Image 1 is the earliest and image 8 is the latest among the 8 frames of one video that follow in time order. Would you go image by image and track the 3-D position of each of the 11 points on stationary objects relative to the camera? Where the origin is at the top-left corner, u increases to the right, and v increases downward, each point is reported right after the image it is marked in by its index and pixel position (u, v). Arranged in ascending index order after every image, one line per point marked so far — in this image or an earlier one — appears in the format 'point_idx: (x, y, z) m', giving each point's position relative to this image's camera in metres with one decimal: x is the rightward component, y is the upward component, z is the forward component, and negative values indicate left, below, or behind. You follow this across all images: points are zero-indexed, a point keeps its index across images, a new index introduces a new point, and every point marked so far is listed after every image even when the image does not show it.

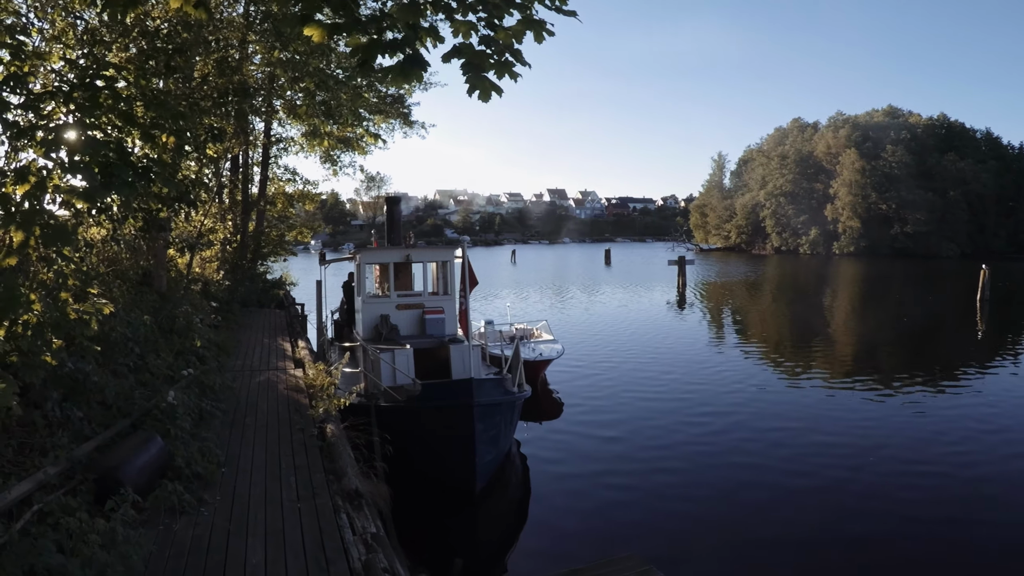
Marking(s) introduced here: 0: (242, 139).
0: (-5.5, +3.0, +15.1) m
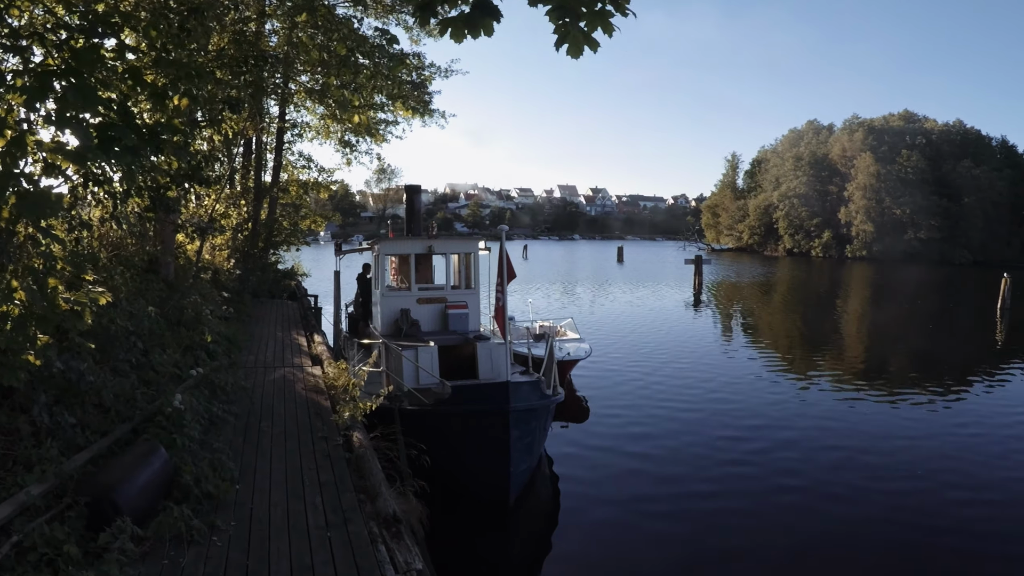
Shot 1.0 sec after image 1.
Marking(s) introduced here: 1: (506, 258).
0: (-4.9, +3.2, +14.4) m
1: (-0.1, +0.3, +7.7) m
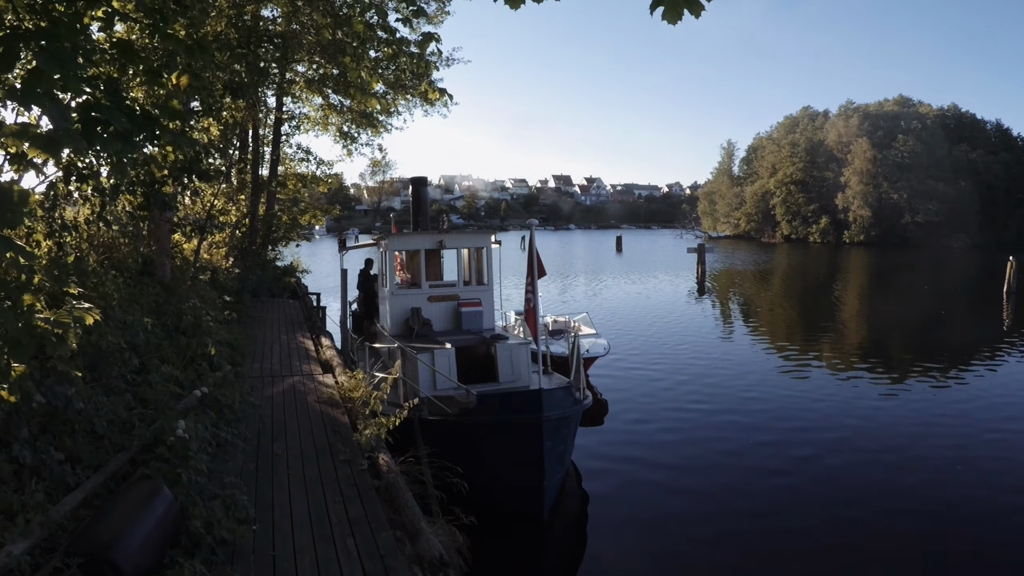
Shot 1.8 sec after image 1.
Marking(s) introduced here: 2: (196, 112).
0: (-4.7, +3.2, +13.6) m
1: (+0.2, +0.3, +7.0) m
2: (-2.7, +1.5, +6.3) m
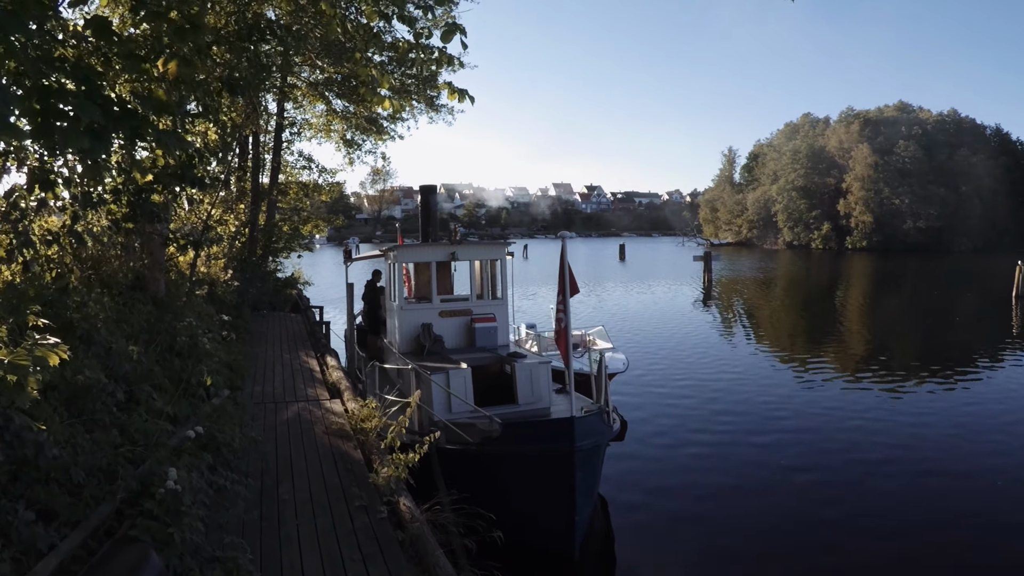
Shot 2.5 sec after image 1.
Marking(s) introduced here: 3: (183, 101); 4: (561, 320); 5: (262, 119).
0: (-4.5, +2.9, +12.9) m
1: (+0.5, +0.2, +6.4) m
2: (-2.4, +1.3, +5.7) m
3: (-2.5, +1.4, +5.7) m
4: (+0.4, -0.3, +6.5) m
5: (-4.9, +3.3, +14.6) m
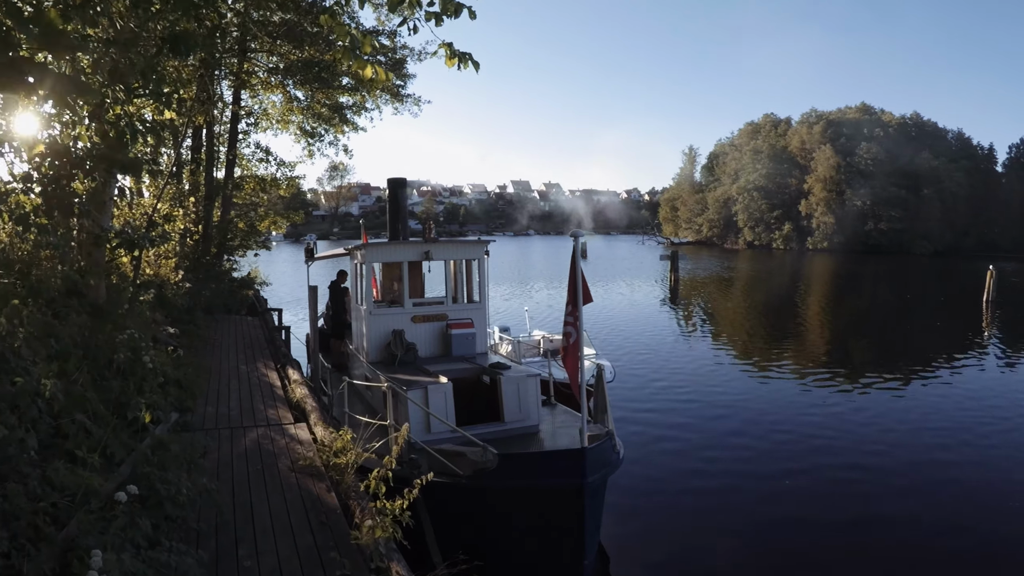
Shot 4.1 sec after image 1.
0: (-4.8, +2.9, +11.8) m
1: (+0.5, +0.1, +5.5) m
2: (-2.4, +1.3, +4.6) m
3: (-2.4, +1.3, +4.6) m
4: (+0.4, -0.4, +5.6) m
5: (-5.3, +3.3, +13.4) m
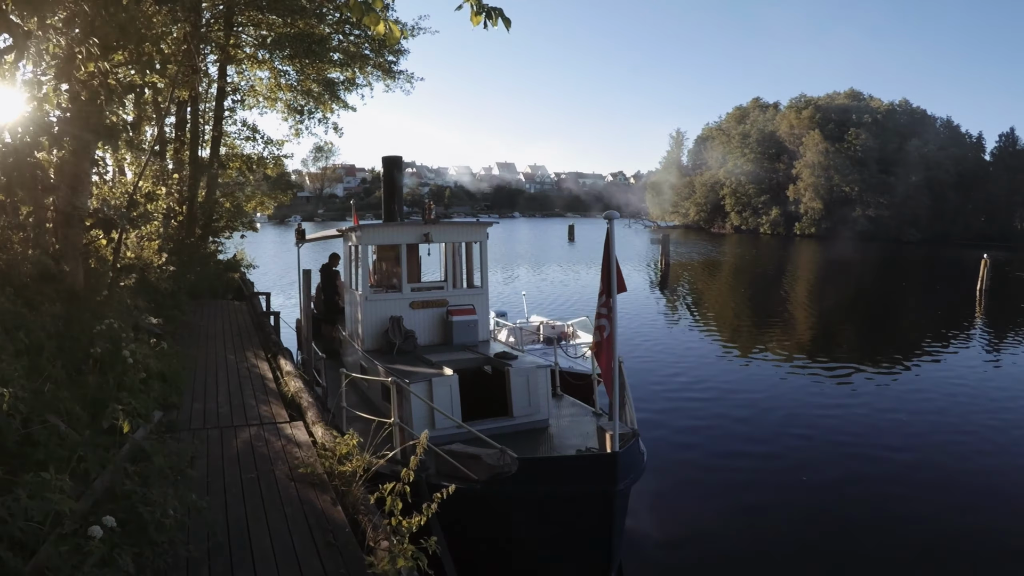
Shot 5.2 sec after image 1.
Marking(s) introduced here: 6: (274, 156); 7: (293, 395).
0: (-4.7, +3.1, +11.0) m
1: (+0.7, +0.2, +4.9) m
2: (-2.2, +1.3, +4.0) m
3: (-2.2, +1.4, +3.9) m
4: (+0.6, -0.3, +5.1) m
5: (-5.3, +3.5, +12.6) m
6: (-5.8, +3.2, +18.1) m
7: (-2.1, -1.0, +7.0) m
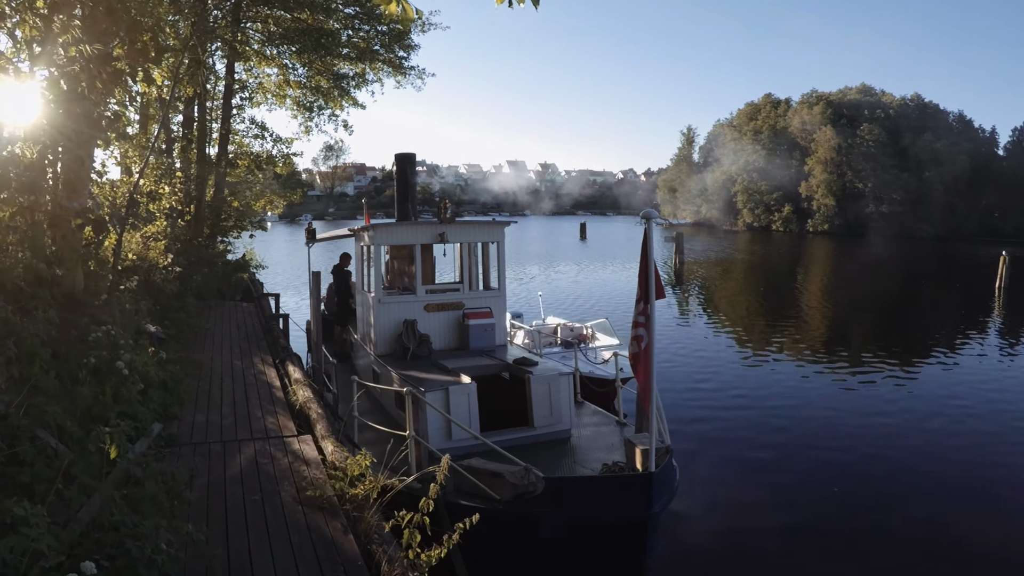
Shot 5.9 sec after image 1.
0: (-4.5, +3.1, +10.6) m
1: (+0.8, +0.1, +4.5) m
2: (-2.0, +1.3, +3.6) m
3: (-2.1, +1.4, +3.5) m
4: (+0.8, -0.3, +4.6) m
5: (-5.0, +3.5, +12.2) m
6: (-5.4, +3.2, +17.8) m
7: (-1.8, -1.0, +6.6) m
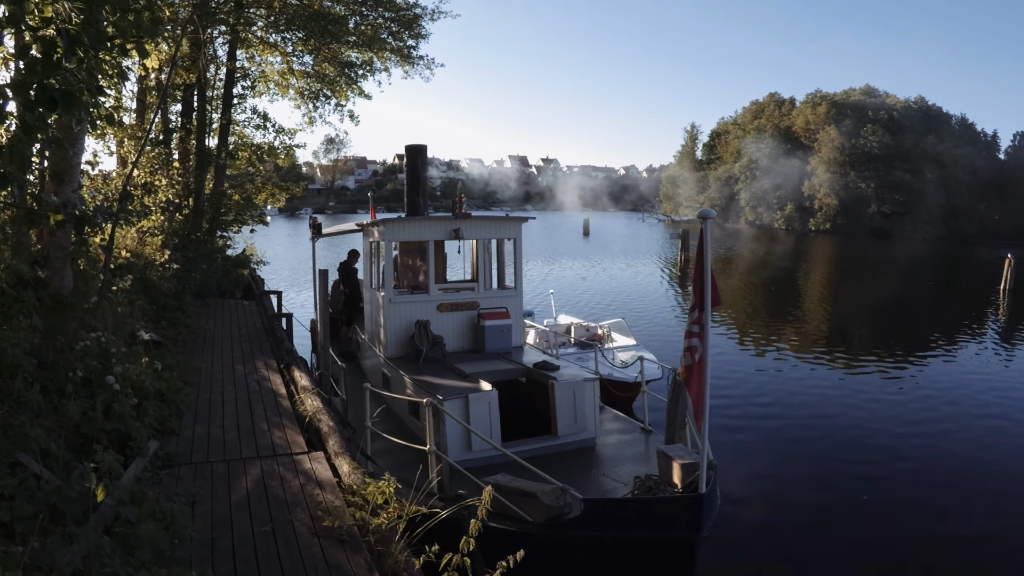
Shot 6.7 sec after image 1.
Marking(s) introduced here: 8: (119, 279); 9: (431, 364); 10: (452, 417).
0: (-4.3, +3.1, +10.1) m
1: (+1.1, +0.1, +4.0) m
2: (-1.8, +1.3, +3.0) m
3: (-1.8, +1.3, +3.0) m
4: (+1.0, -0.3, +4.1) m
5: (-4.8, +3.6, +11.7) m
6: (-5.2, +3.3, +17.2) m
7: (-1.6, -1.0, +6.1) m
8: (-3.8, +0.1, +7.3) m
9: (-1.0, -0.9, +8.8) m
10: (-0.5, -1.1, +6.4) m
